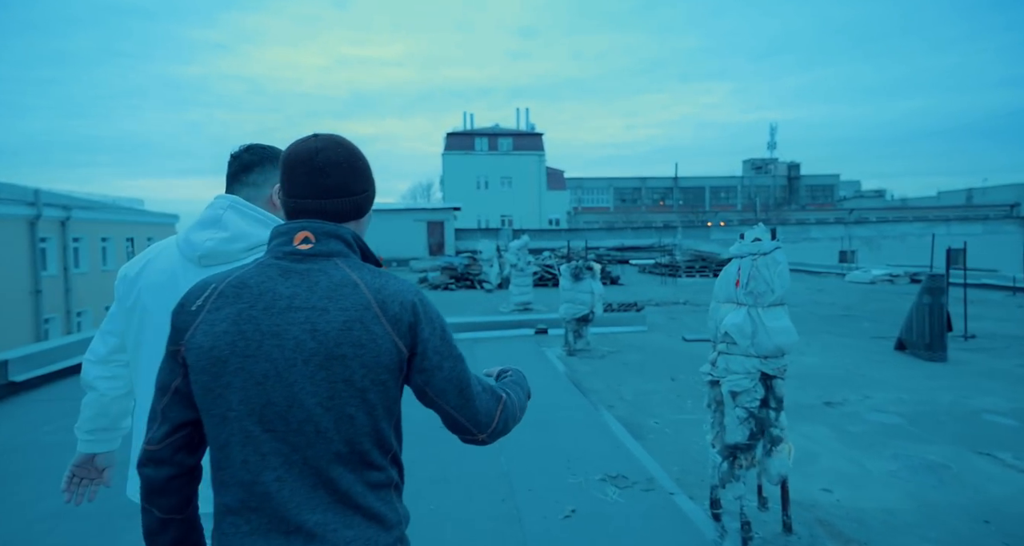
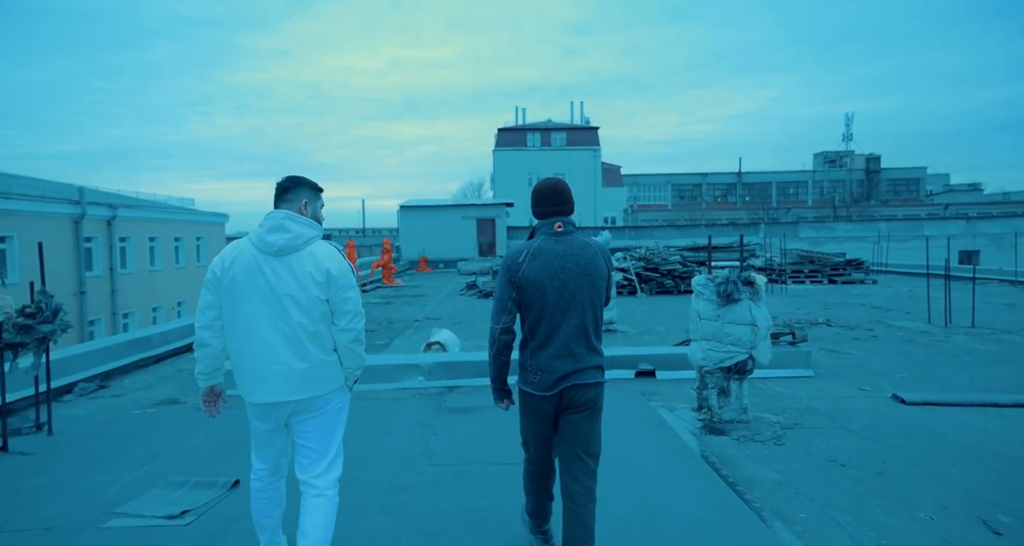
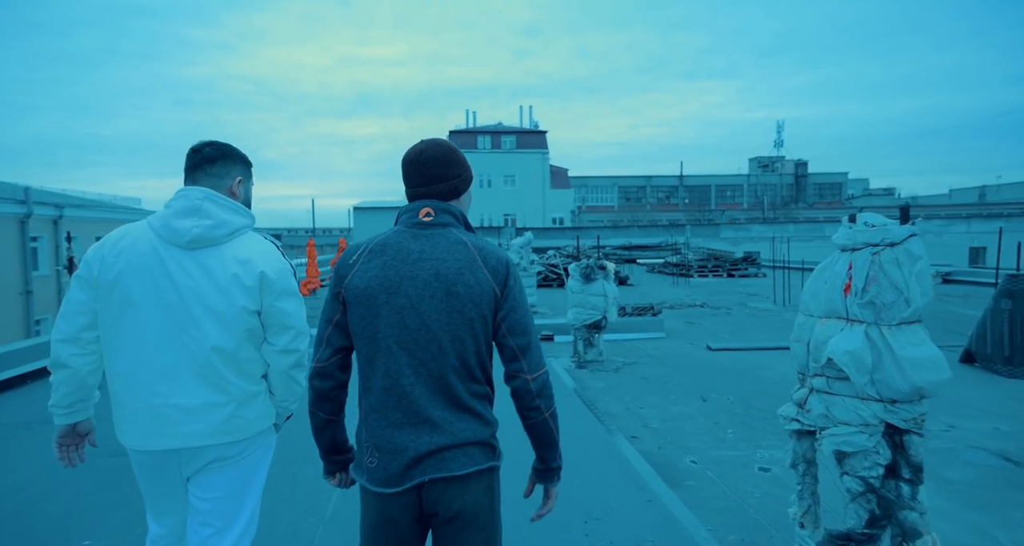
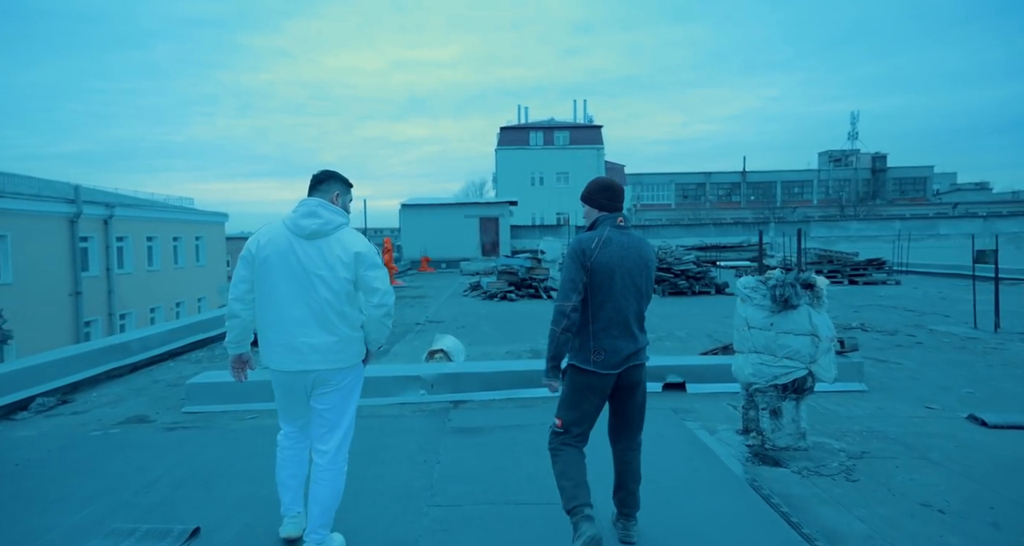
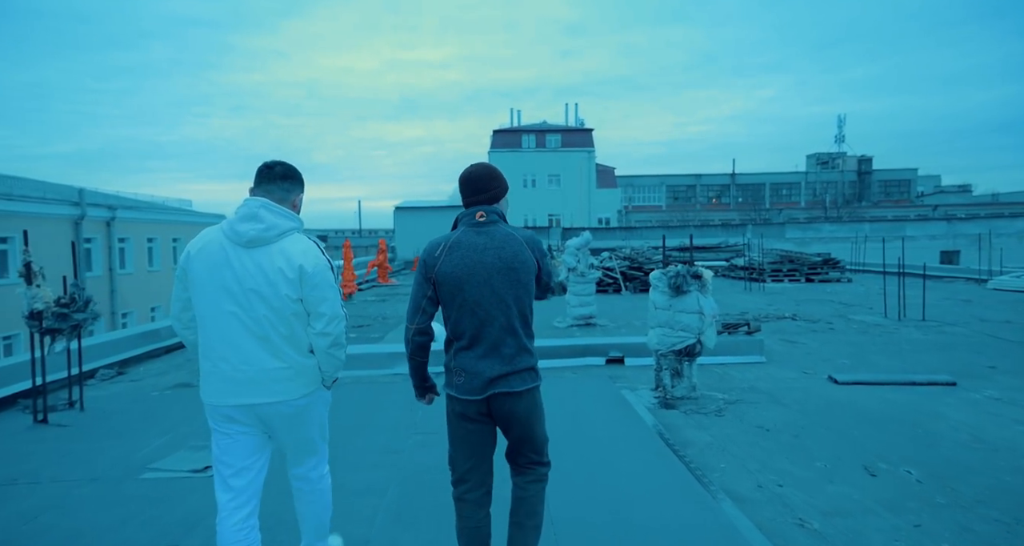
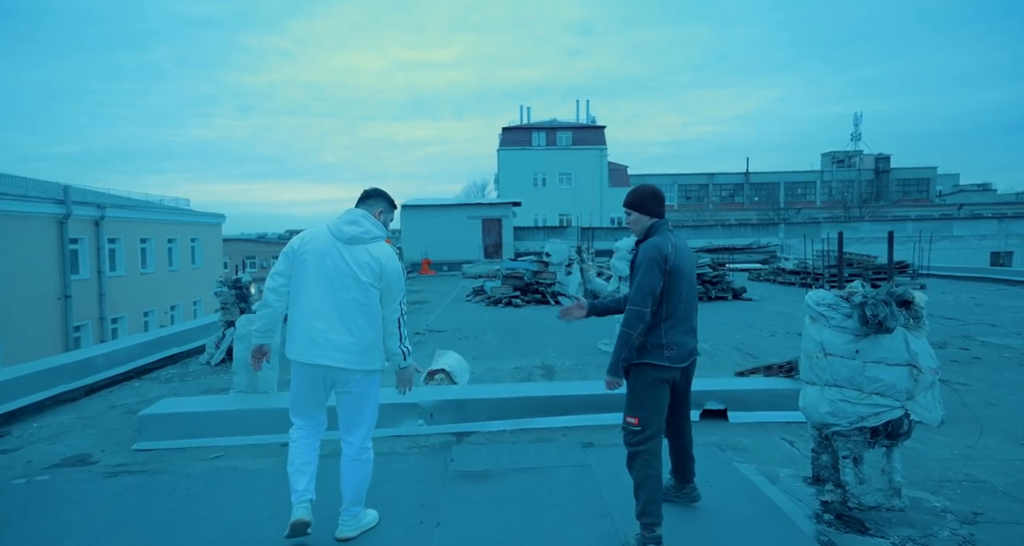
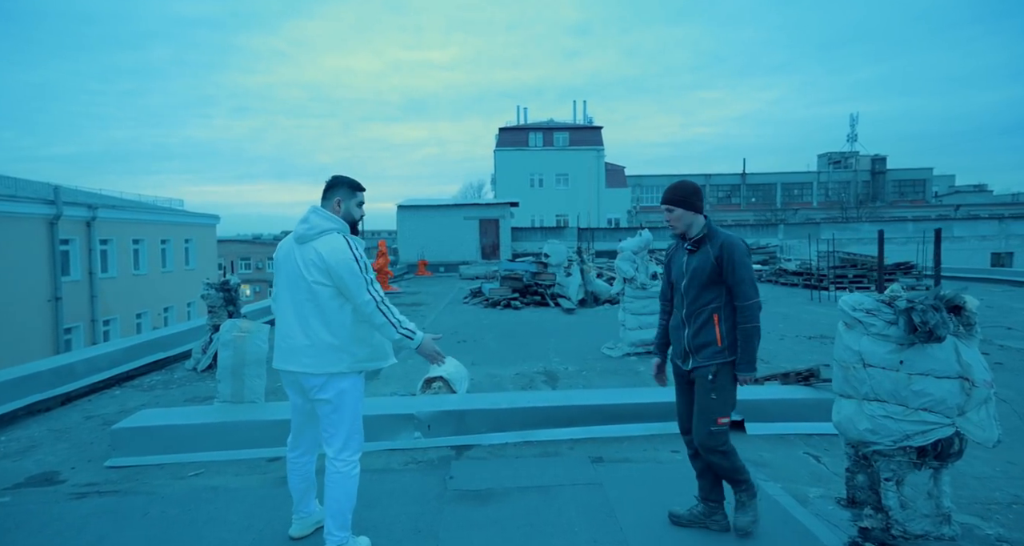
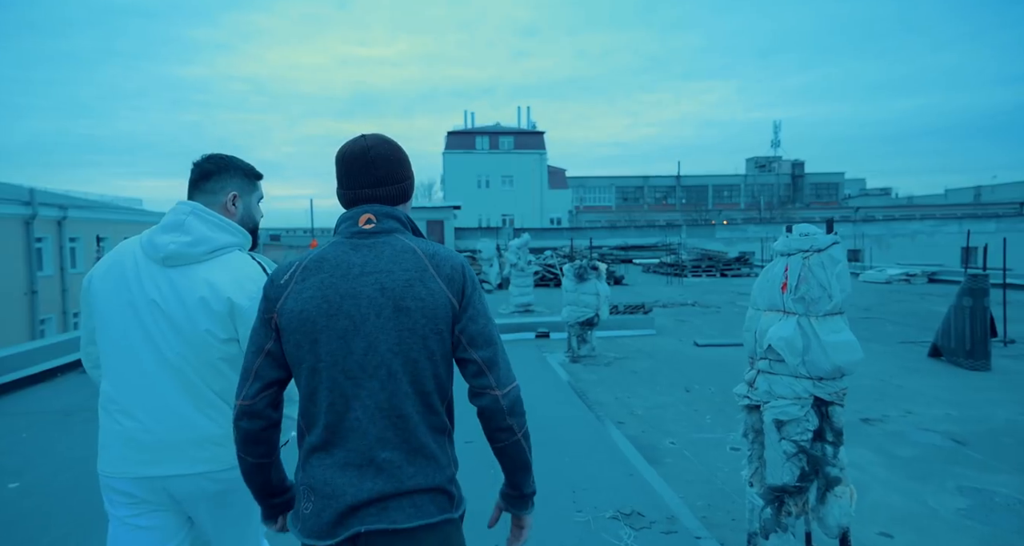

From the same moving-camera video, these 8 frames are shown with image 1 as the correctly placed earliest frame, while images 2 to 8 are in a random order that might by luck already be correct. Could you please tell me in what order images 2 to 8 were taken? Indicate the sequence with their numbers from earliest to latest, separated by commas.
8, 3, 5, 2, 4, 6, 7
